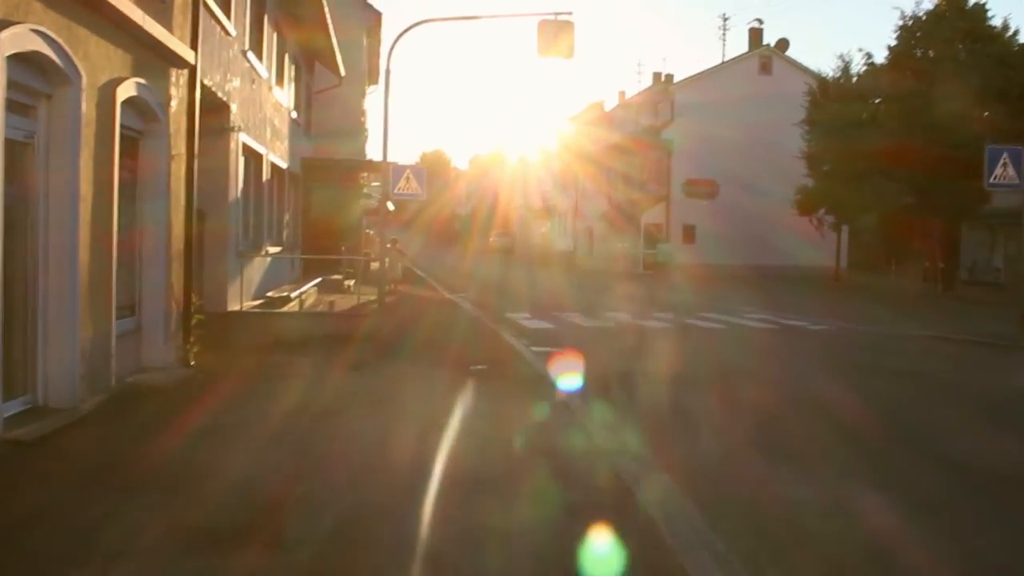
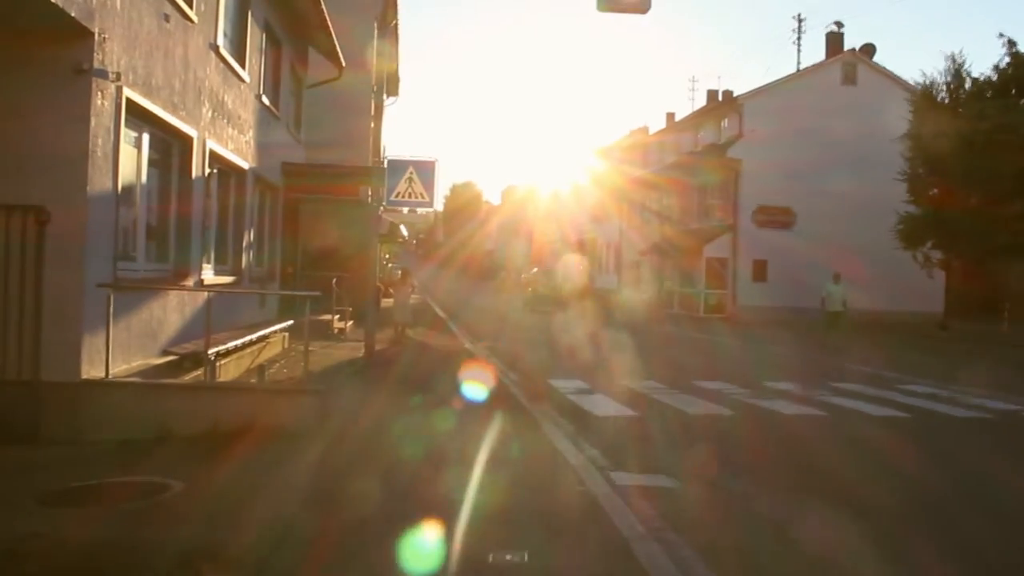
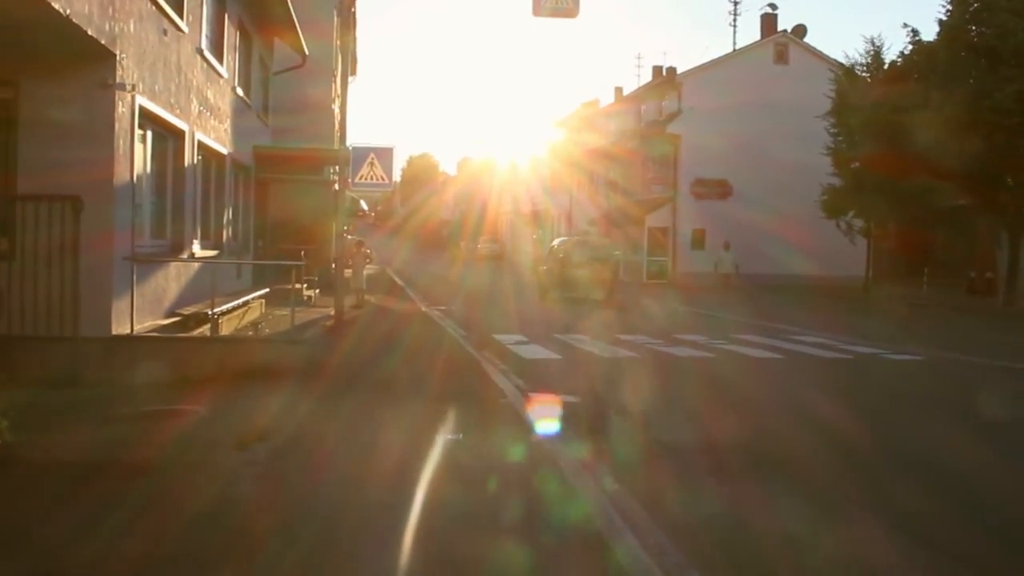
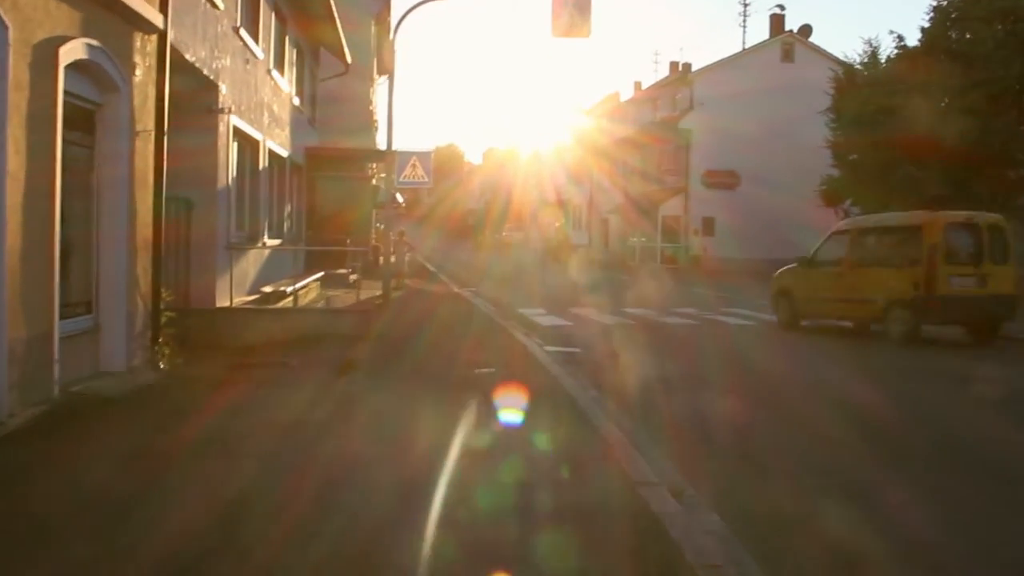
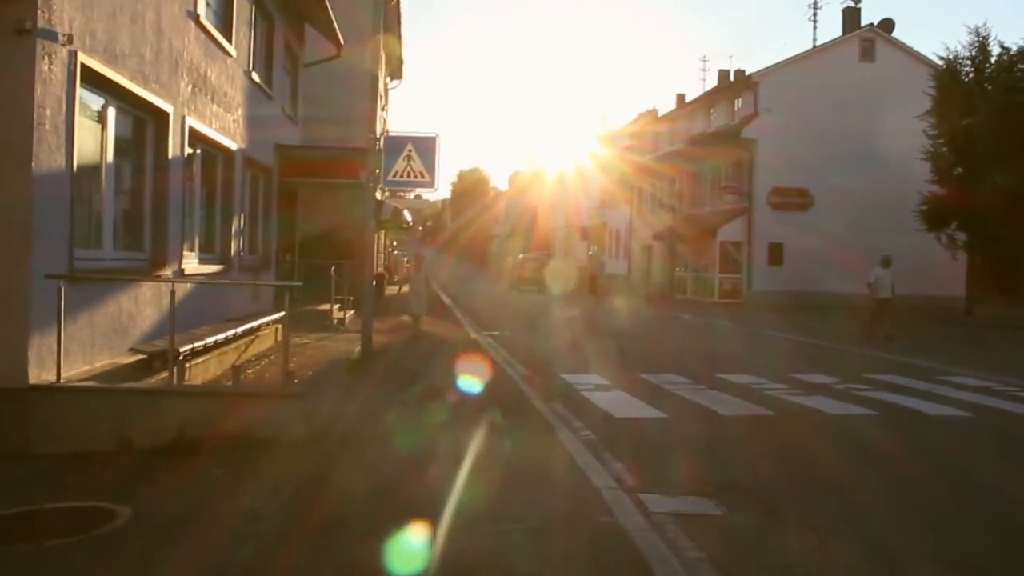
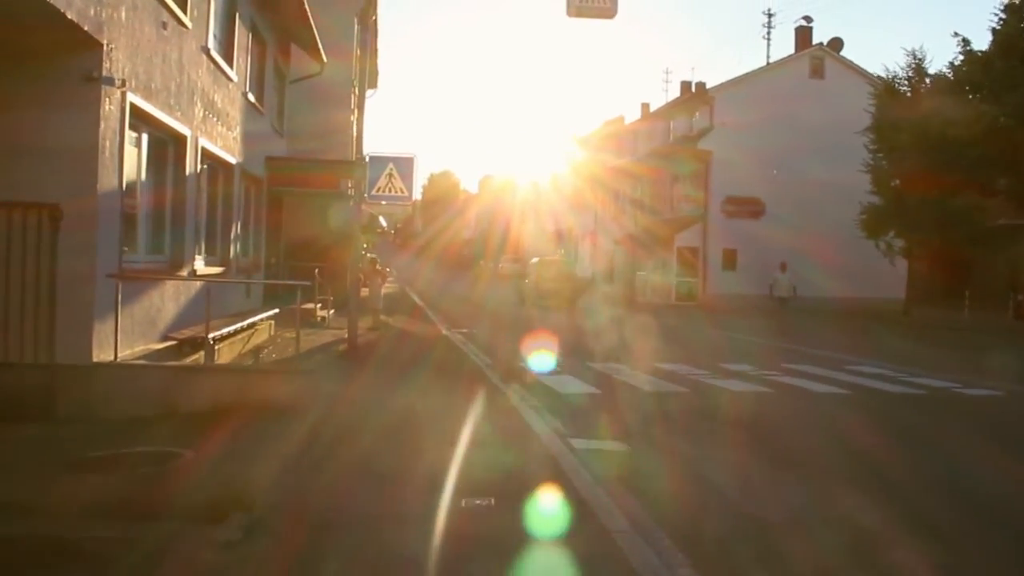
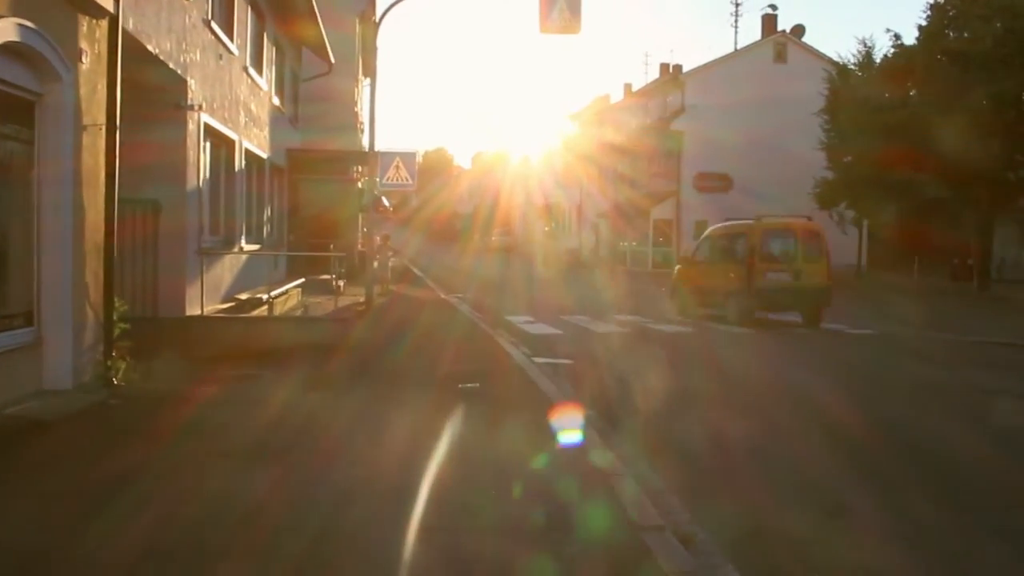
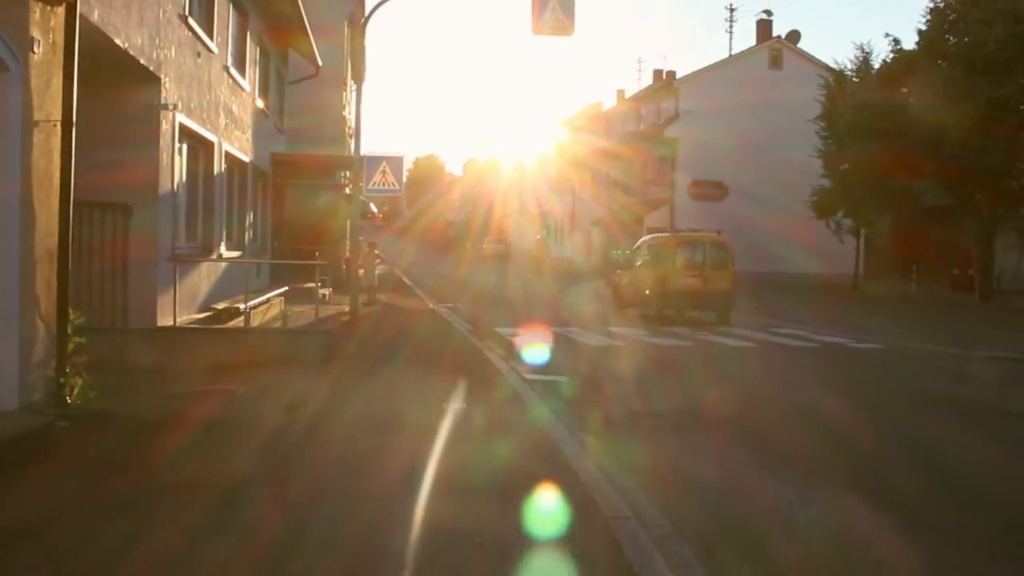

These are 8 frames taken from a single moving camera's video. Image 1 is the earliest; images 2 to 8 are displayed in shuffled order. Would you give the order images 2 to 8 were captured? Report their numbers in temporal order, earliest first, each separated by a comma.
4, 7, 8, 3, 6, 2, 5
